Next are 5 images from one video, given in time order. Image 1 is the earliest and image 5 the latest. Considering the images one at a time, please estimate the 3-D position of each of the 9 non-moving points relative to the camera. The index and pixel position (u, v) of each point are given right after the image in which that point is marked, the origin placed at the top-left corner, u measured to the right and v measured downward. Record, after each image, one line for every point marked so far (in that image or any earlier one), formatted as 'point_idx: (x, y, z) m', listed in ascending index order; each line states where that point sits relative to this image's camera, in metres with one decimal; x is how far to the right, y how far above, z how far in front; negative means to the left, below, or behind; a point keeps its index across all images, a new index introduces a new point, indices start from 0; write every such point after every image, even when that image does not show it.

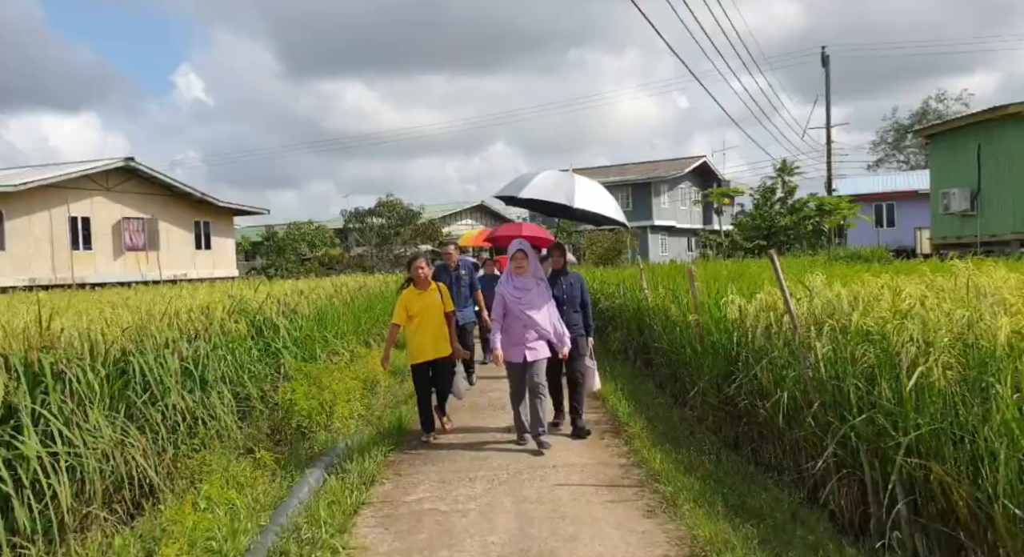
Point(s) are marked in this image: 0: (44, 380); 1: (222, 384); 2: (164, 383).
0: (-2.5, -0.5, +3.6) m
1: (-2.3, -0.9, +5.5) m
2: (-2.3, -0.7, +4.6) m
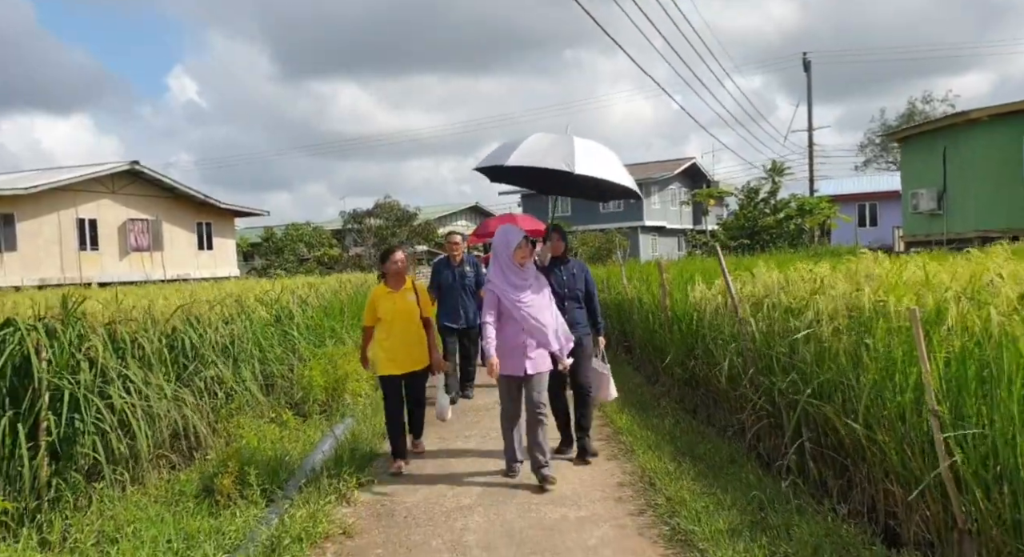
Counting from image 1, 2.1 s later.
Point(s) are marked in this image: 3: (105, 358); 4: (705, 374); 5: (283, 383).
0: (-2.6, -0.4, +4.5) m
1: (-2.4, -0.8, +6.4) m
2: (-2.4, -0.6, +5.5) m
3: (-2.5, -0.5, +4.2) m
4: (+1.8, -0.9, +6.2) m
5: (-2.3, -1.1, +7.0) m
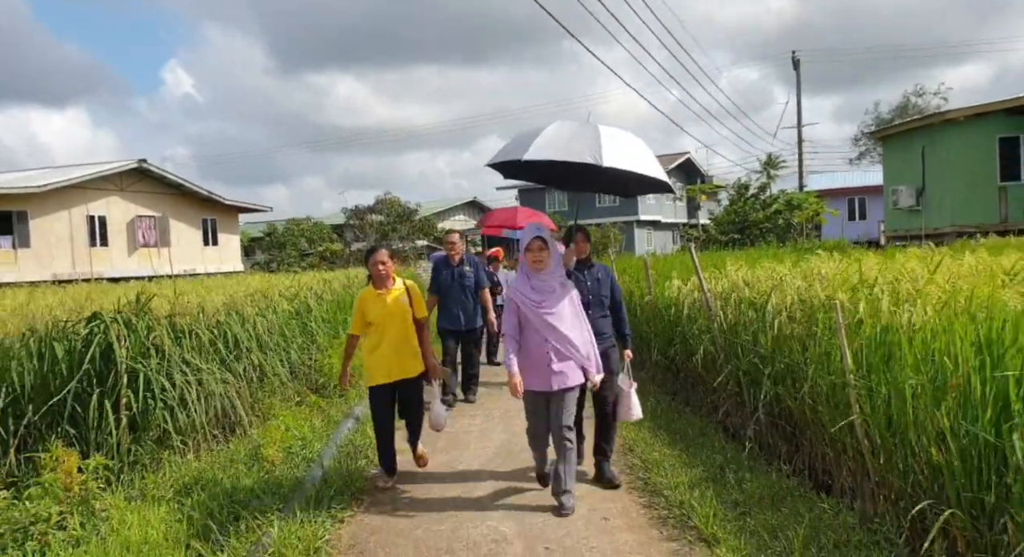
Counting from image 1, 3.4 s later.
0: (-2.6, -0.4, +5.3) m
1: (-2.4, -0.7, +7.2) m
2: (-2.4, -0.6, +6.3) m
3: (-2.5, -0.5, +5.0) m
4: (+1.8, -0.8, +7.0) m
5: (-2.4, -1.1, +7.8) m
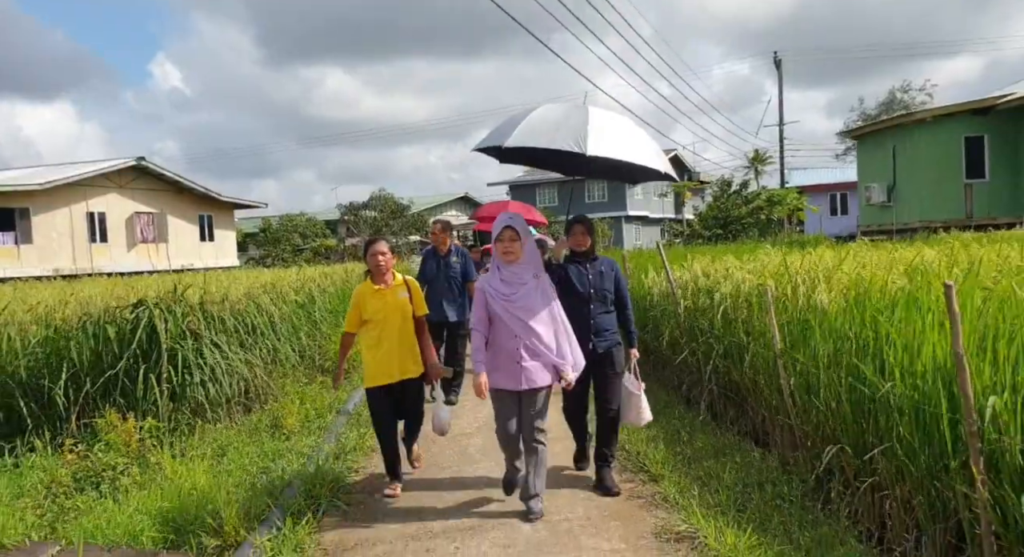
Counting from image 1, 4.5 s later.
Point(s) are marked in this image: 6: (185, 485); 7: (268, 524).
0: (-2.7, -0.4, +6.0) m
1: (-2.6, -0.7, +8.0) m
2: (-2.6, -0.5, +7.0) m
3: (-2.6, -0.4, +5.8) m
4: (+1.6, -0.7, +7.8) m
5: (-2.5, -1.0, +8.6) m
6: (-2.1, -1.3, +4.3) m
7: (-1.3, -1.3, +3.7) m
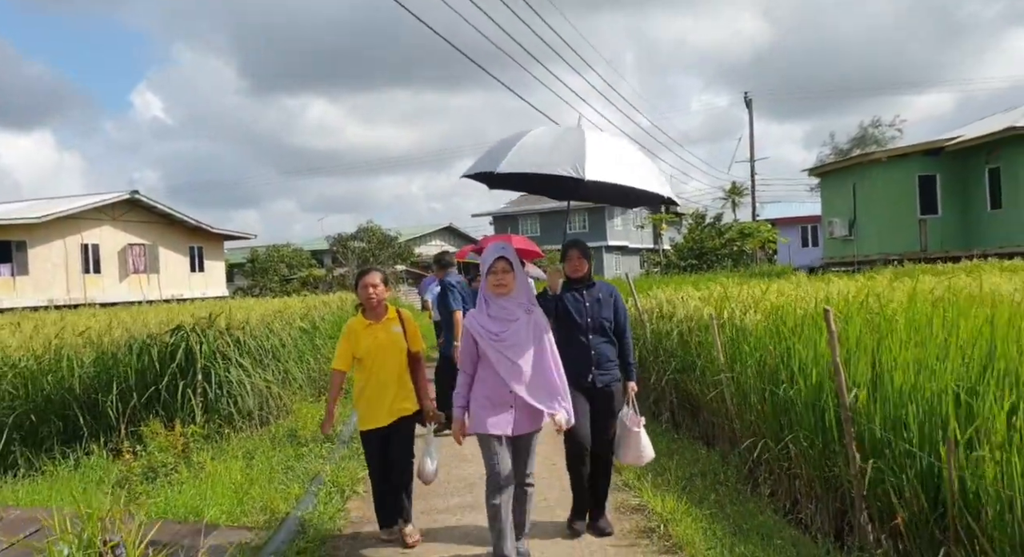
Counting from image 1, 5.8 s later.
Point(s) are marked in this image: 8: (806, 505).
0: (-2.8, -0.7, +6.9) m
1: (-2.8, -1.0, +8.8) m
2: (-2.7, -0.9, +7.9) m
3: (-2.8, -0.7, +6.6) m
4: (+1.5, -1.1, +8.8) m
5: (-2.7, -1.4, +9.4) m
6: (-2.2, -1.5, +5.1) m
7: (-1.4, -1.5, +4.6) m
8: (+1.9, -1.5, +4.3) m
